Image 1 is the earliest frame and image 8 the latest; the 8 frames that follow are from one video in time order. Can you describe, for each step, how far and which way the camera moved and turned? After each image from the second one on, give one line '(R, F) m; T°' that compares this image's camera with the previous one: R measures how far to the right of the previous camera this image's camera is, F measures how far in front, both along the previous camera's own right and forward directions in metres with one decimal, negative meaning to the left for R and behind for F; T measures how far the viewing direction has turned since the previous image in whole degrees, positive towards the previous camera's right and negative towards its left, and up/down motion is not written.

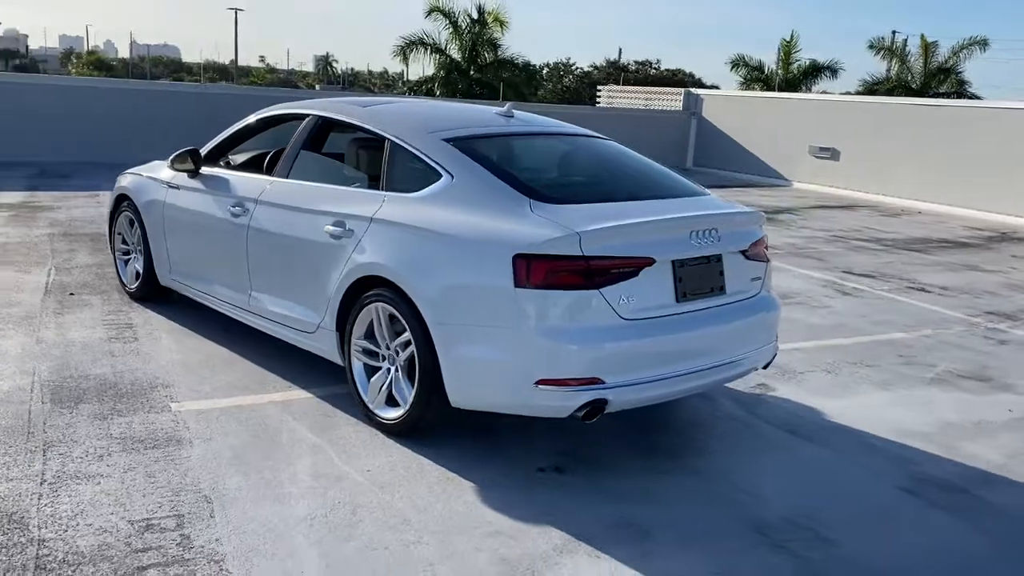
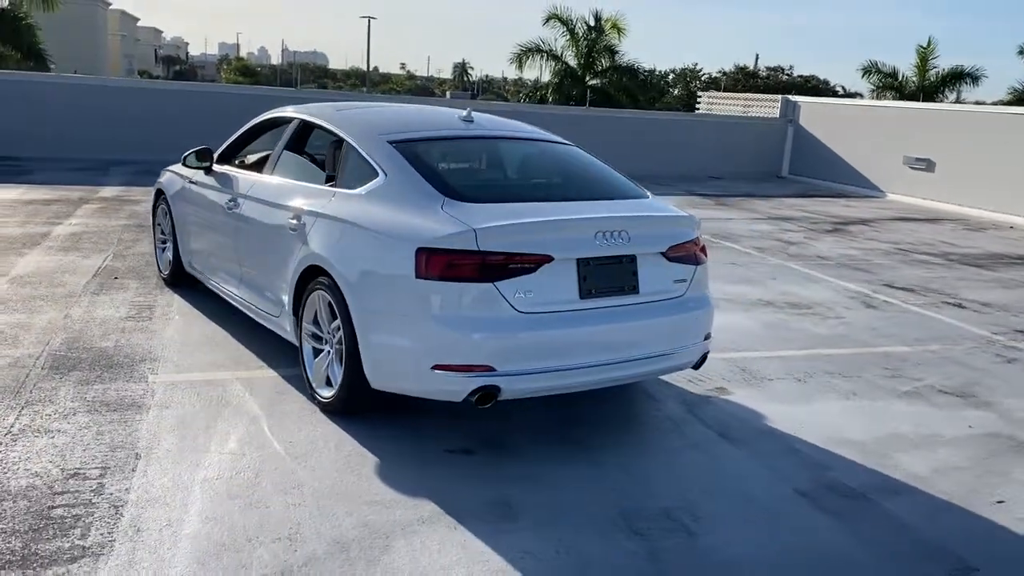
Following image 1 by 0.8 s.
(+1.1, -0.2) m; -8°
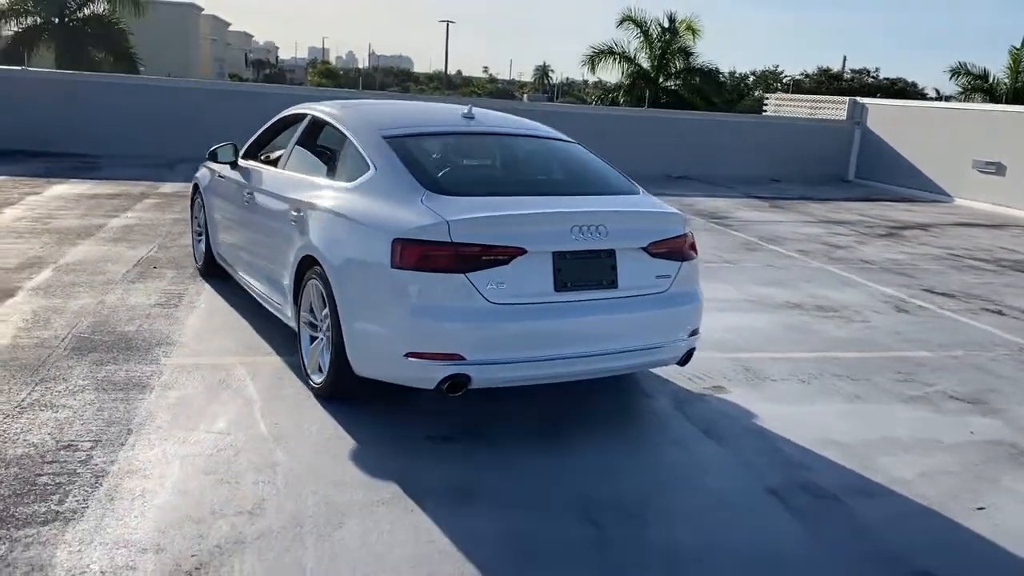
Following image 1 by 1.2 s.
(+0.5, -0.1) m; -5°
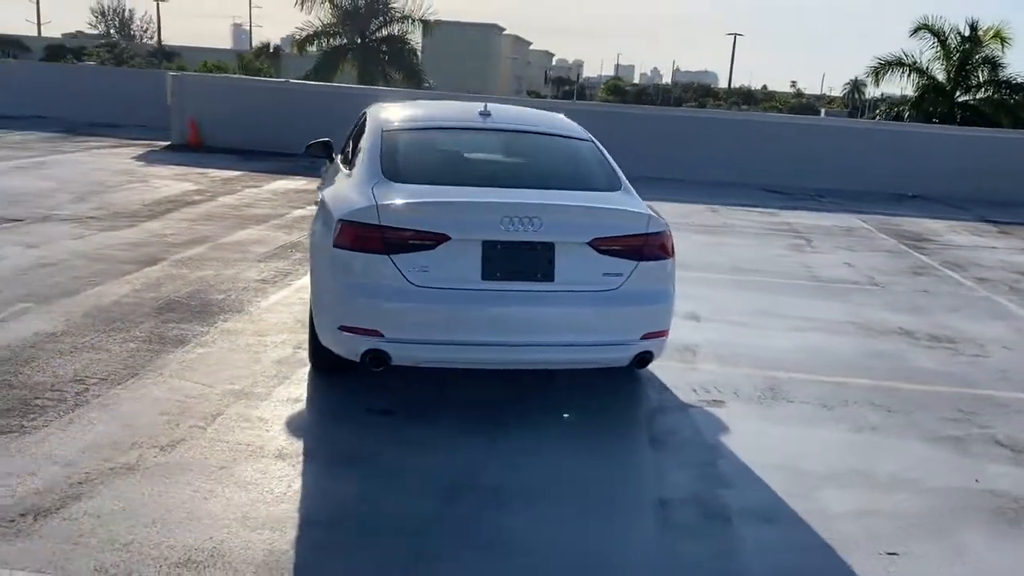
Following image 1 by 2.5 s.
(+1.9, +0.2) m; -18°
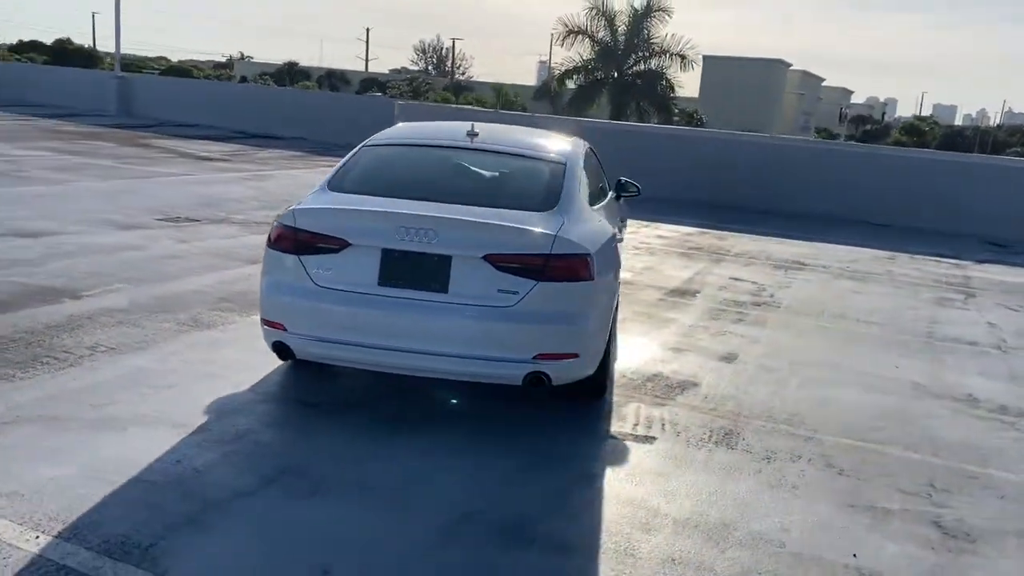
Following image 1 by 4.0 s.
(+2.1, +0.2) m; -18°
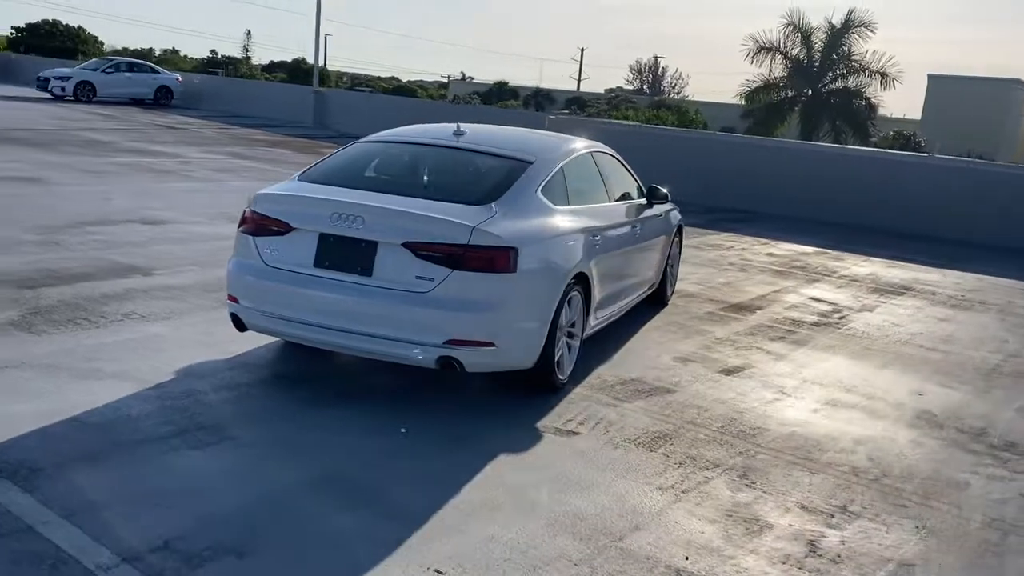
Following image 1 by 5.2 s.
(+1.6, 0.0) m; -13°
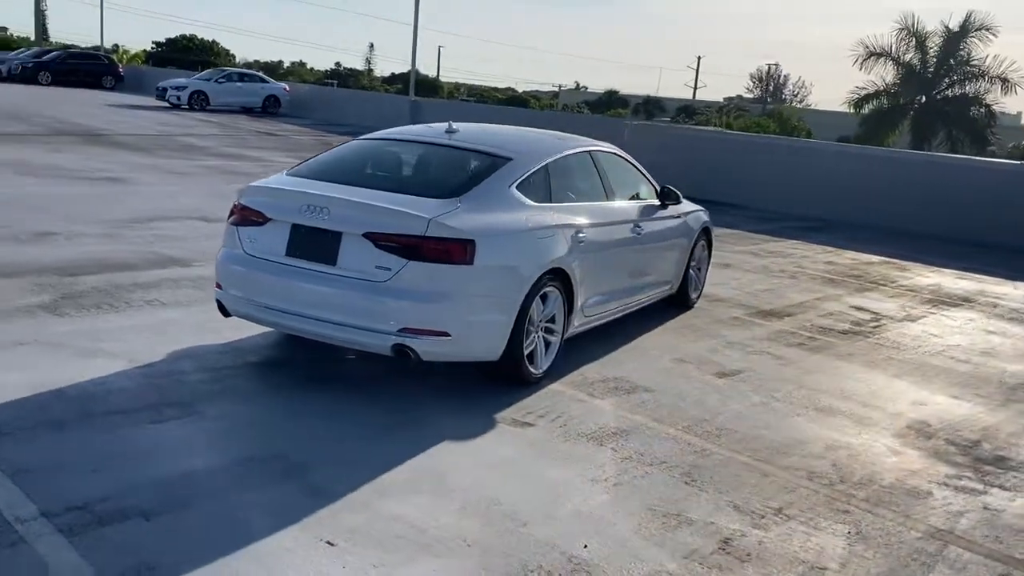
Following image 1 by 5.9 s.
(+0.9, 0.0) m; -7°
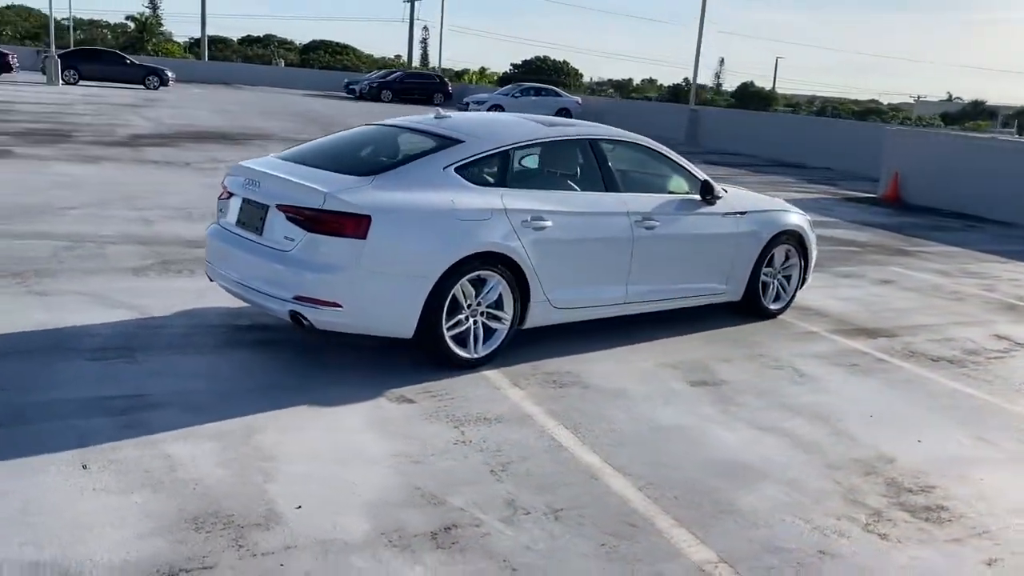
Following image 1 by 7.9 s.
(+2.7, +0.6) m; -21°
